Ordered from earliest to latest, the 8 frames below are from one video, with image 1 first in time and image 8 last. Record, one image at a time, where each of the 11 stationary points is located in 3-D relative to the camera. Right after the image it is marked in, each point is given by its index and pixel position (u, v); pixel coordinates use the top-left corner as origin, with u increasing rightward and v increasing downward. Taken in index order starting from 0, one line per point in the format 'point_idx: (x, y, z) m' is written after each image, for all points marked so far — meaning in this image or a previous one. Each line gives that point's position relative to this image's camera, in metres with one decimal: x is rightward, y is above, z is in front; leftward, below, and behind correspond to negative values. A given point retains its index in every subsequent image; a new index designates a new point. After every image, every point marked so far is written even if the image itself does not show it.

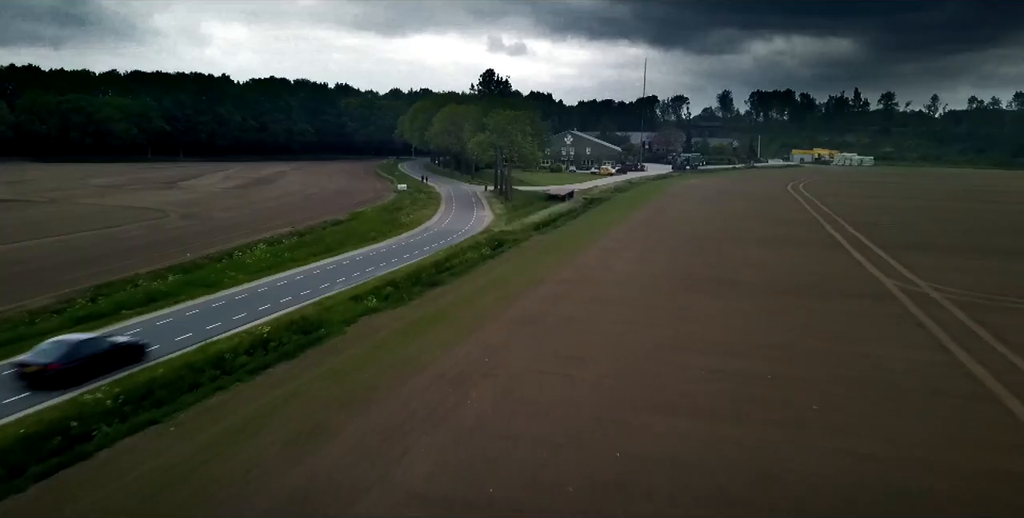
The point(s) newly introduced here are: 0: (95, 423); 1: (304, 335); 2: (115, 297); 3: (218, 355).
0: (-7.2, -2.8, +11.3) m
1: (-5.3, -1.9, +16.4) m
2: (-11.4, -1.1, +18.7) m
3: (-6.5, -2.1, +14.4) m
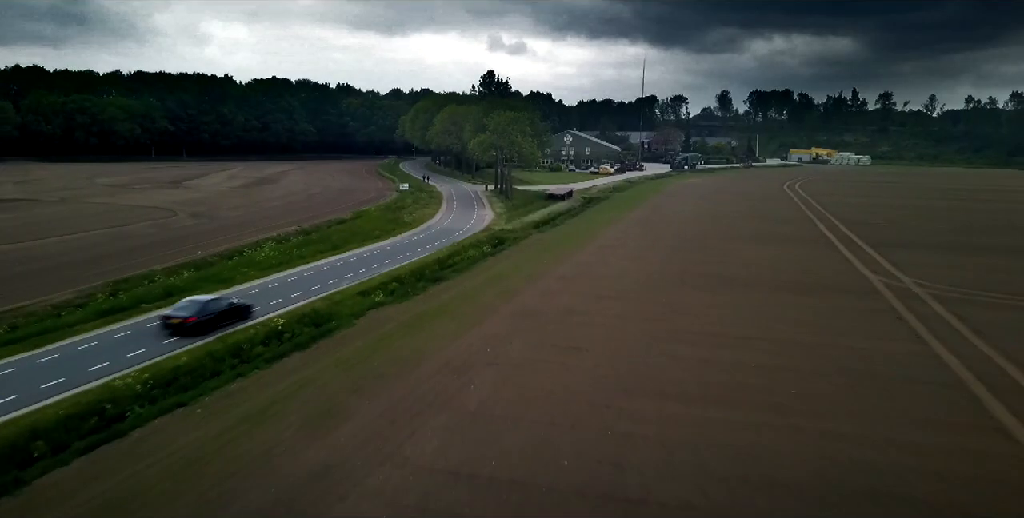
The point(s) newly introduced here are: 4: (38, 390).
0: (-7.2, -2.7, +12.2) m
1: (-5.3, -1.8, +17.4) m
2: (-11.4, -1.0, +19.6) m
3: (-6.5, -2.0, +15.3) m
4: (-9.4, -2.6, +12.9) m
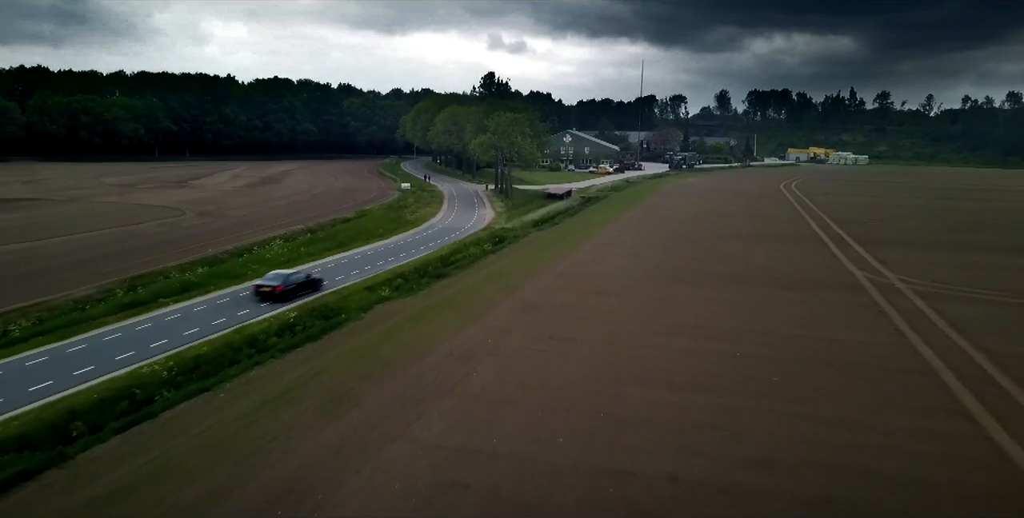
0: (-7.2, -2.7, +13.1) m
1: (-5.3, -1.7, +18.3) m
2: (-11.4, -0.9, +20.5) m
3: (-6.5, -1.9, +16.3) m
4: (-9.4, -2.5, +13.8) m
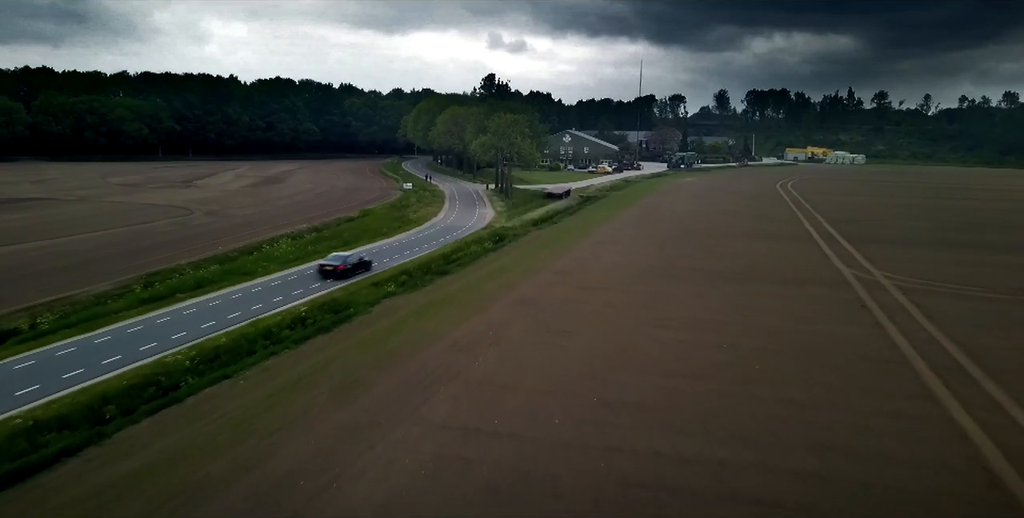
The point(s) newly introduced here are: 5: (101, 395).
0: (-7.2, -2.6, +14.1) m
1: (-5.3, -1.6, +19.2) m
2: (-11.4, -0.8, +21.4) m
3: (-6.5, -1.8, +17.2) m
4: (-9.4, -2.4, +14.8) m
5: (-8.1, -2.7, +12.9) m
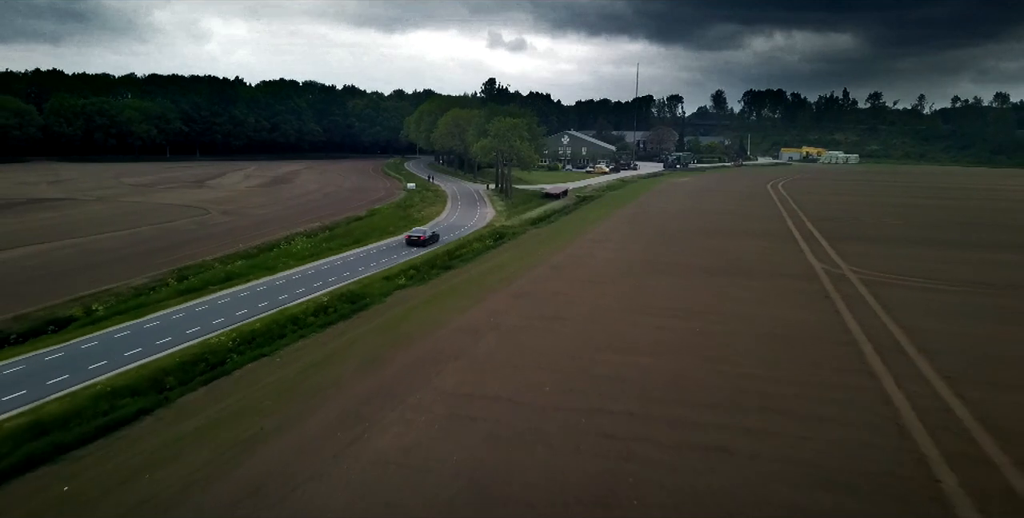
0: (-7.3, -2.4, +16.3) m
1: (-5.3, -1.5, +21.5) m
2: (-11.4, -0.7, +23.7) m
3: (-6.5, -1.7, +19.5) m
4: (-9.4, -2.3, +17.0) m
5: (-8.2, -2.6, +15.1) m
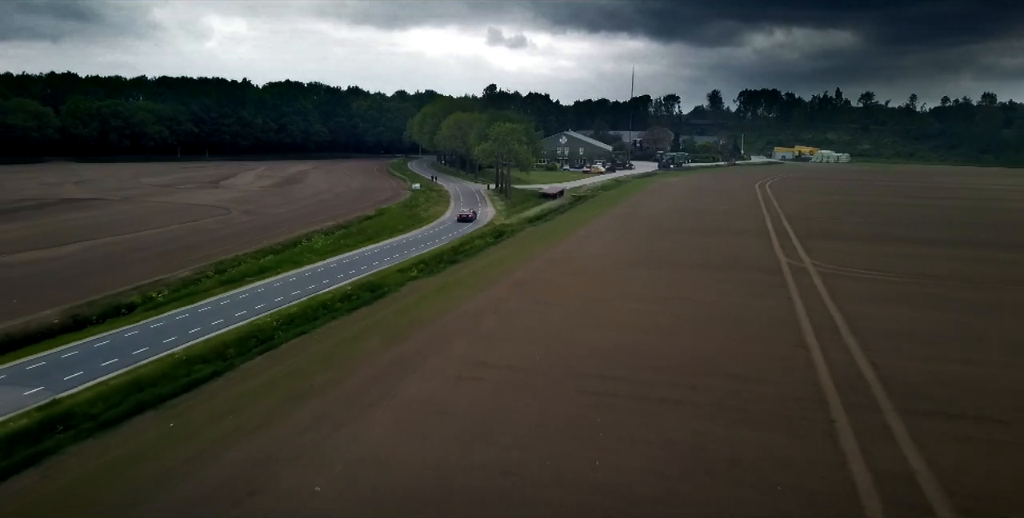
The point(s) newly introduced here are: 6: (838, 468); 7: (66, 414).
0: (-7.3, -2.3, +19.7) m
1: (-5.4, -1.3, +24.8) m
2: (-11.5, -0.5, +27.0) m
3: (-6.6, -1.5, +22.8) m
4: (-9.5, -2.1, +20.3) m
5: (-8.3, -2.4, +18.4) m
6: (+6.2, -4.0, +12.6) m
7: (-9.6, -3.4, +14.1) m
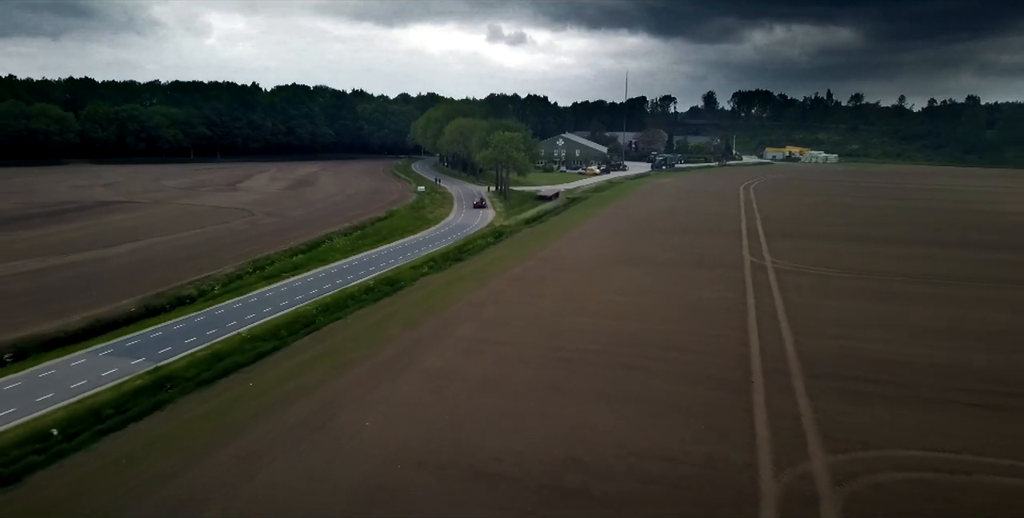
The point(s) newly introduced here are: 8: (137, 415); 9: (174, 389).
0: (-7.5, -2.2, +24.1) m
1: (-5.5, -1.2, +29.2) m
2: (-11.6, -0.4, +31.4) m
3: (-6.7, -1.5, +27.2) m
4: (-9.6, -2.0, +24.8) m
5: (-8.4, -2.4, +22.8) m
6: (+6.1, -4.0, +17.0) m
7: (-9.8, -3.4, +18.5) m
8: (-9.5, -4.0, +16.5) m
9: (-9.4, -3.6, +17.9) m
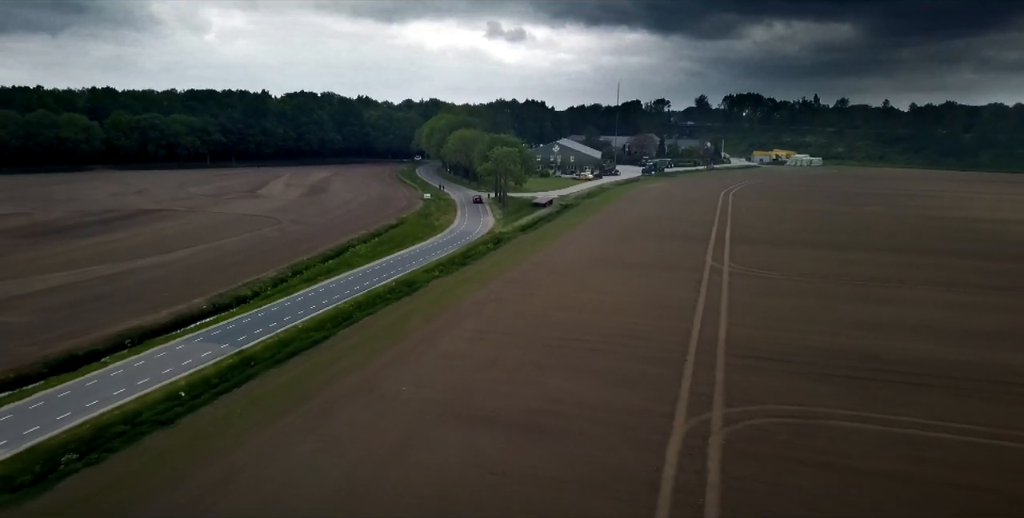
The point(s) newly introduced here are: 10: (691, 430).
0: (-7.6, -2.6, +30.3) m
1: (-5.7, -1.5, +35.4) m
2: (-11.8, -0.7, +37.6) m
3: (-6.9, -1.8, +33.4) m
4: (-9.8, -2.4, +31.0) m
5: (-8.6, -2.7, +29.1) m
6: (+5.9, -4.4, +23.2) m
7: (-10.0, -3.7, +24.8) m
8: (-9.7, -4.4, +22.7) m
9: (-9.6, -4.0, +24.2) m
10: (+5.5, -5.2, +19.7) m
